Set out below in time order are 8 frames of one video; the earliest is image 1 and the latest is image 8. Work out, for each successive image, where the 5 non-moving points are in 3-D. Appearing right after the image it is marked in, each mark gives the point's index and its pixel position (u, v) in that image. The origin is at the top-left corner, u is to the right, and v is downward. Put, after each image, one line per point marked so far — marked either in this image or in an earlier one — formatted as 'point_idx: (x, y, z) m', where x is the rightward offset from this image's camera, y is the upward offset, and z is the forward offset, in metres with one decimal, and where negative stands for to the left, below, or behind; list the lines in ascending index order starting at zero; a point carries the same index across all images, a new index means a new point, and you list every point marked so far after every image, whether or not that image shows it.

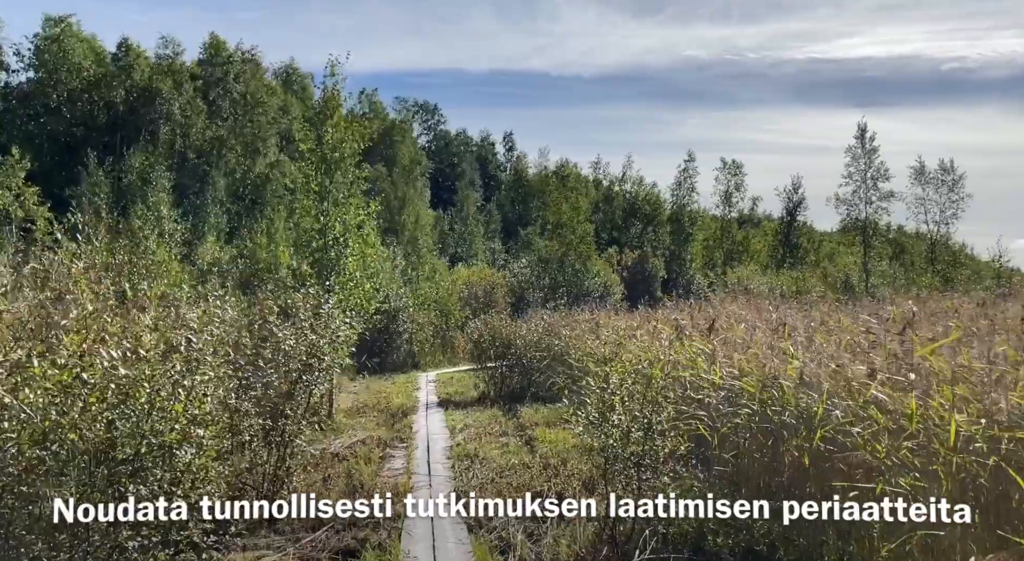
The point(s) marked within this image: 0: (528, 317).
0: (+0.3, -0.7, +15.2) m
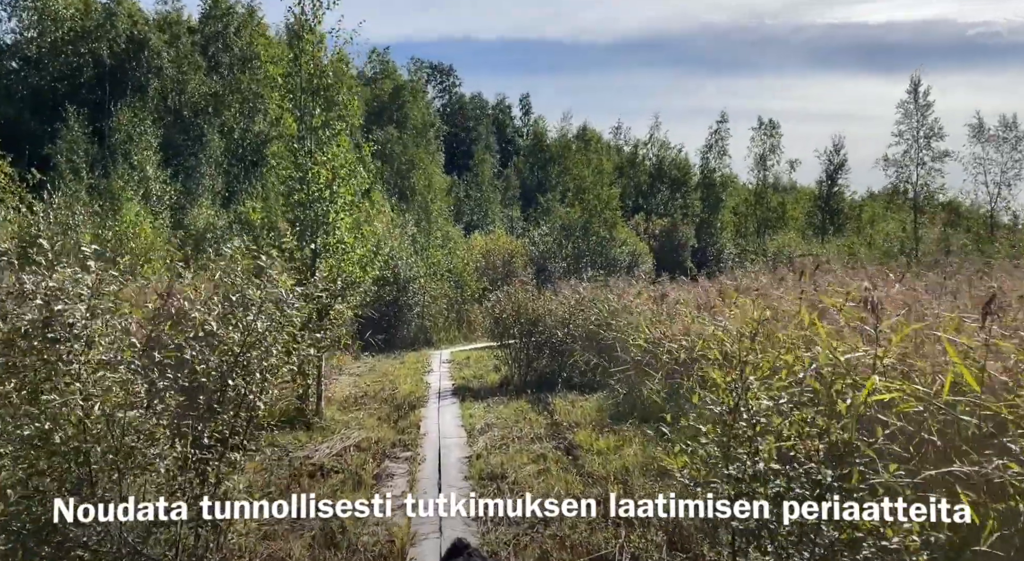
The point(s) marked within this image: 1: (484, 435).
0: (+0.7, -0.1, +13.1) m
1: (-0.3, -1.5, +7.2) m
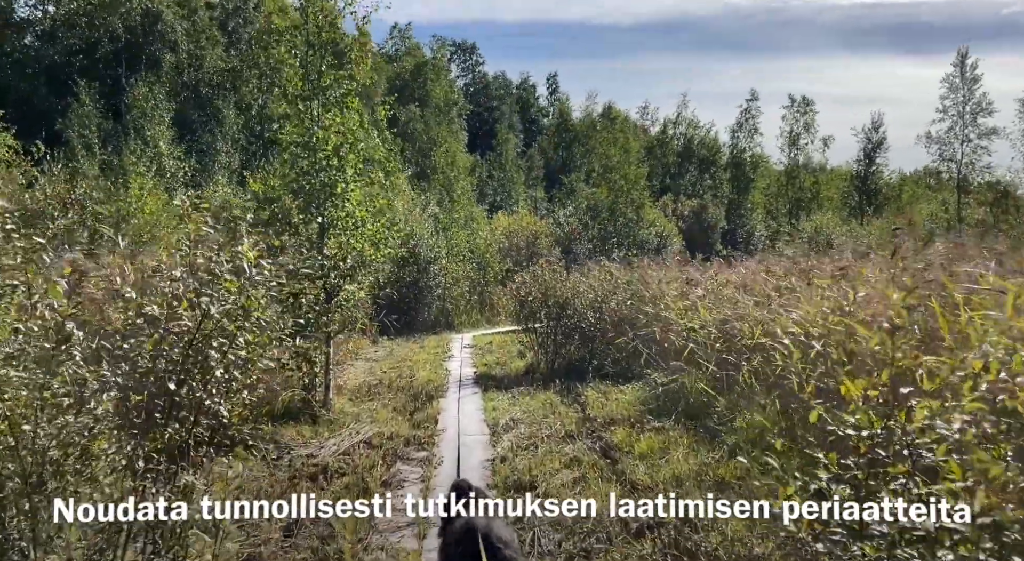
0: (+1.2, +0.2, +12.3) m
1: (0.0, -1.3, +6.4) m
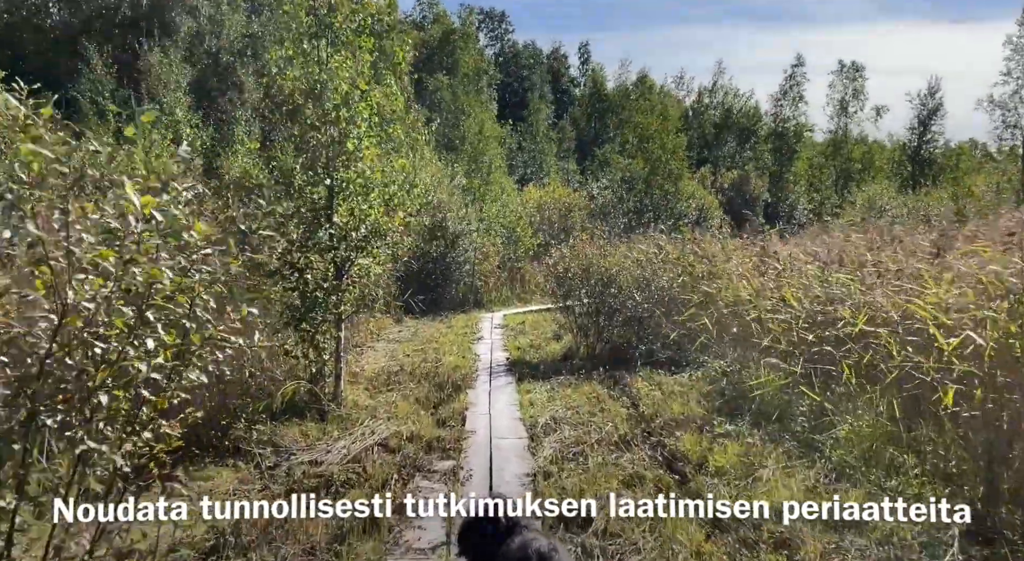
0: (+1.7, +0.6, +11.1) m
1: (+0.3, -1.1, +5.3) m
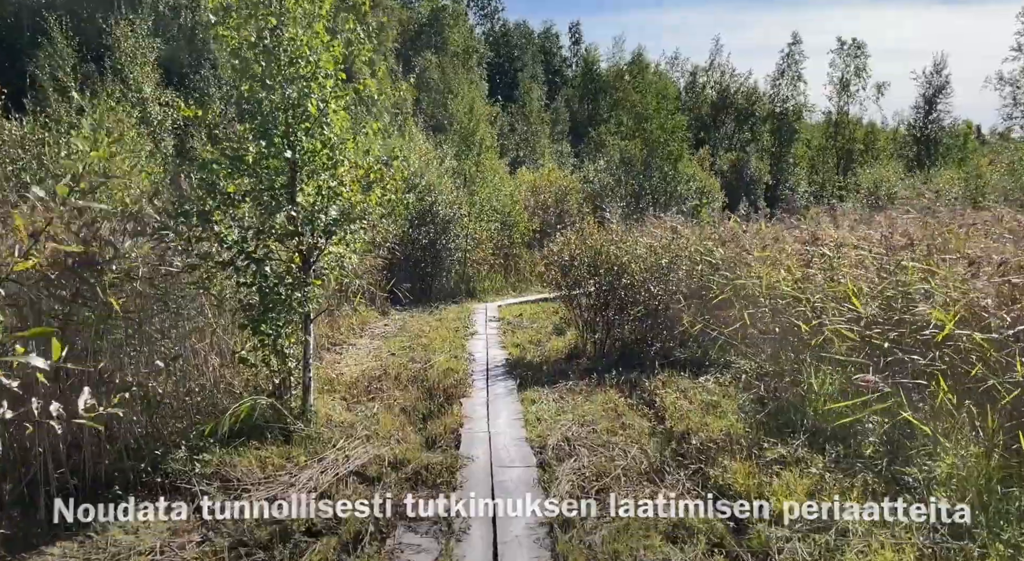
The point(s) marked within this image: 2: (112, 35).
0: (+1.6, +0.7, +10.1) m
1: (+0.3, -1.1, +4.3) m
2: (-10.0, +6.2, +18.7) m
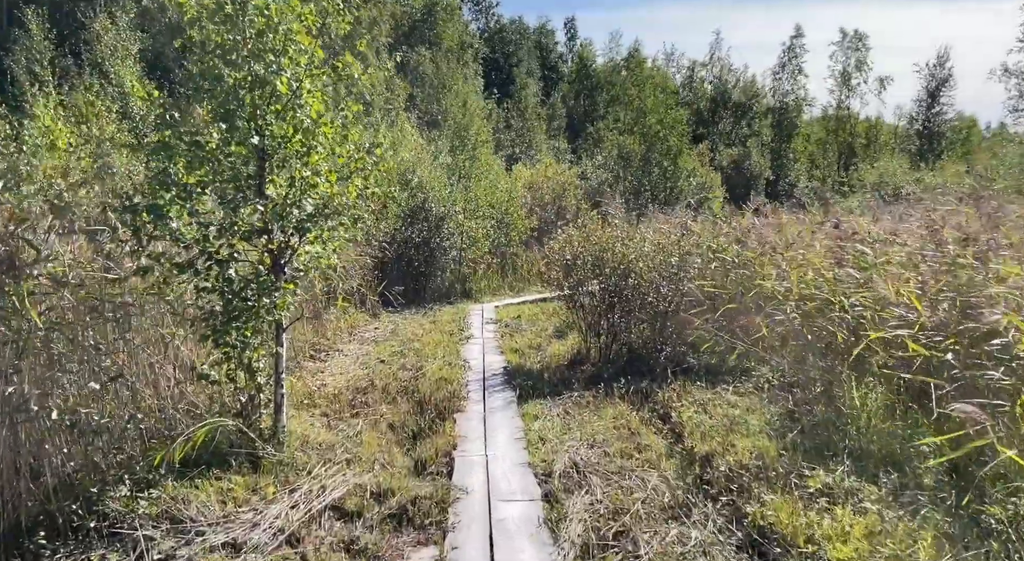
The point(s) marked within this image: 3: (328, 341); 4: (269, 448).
0: (+1.6, +0.7, +9.5) m
1: (+0.3, -1.1, +3.7) m
2: (-10.2, +6.1, +18.1) m
3: (-2.1, -0.7, +8.5) m
4: (-1.4, -1.0, +4.4) m
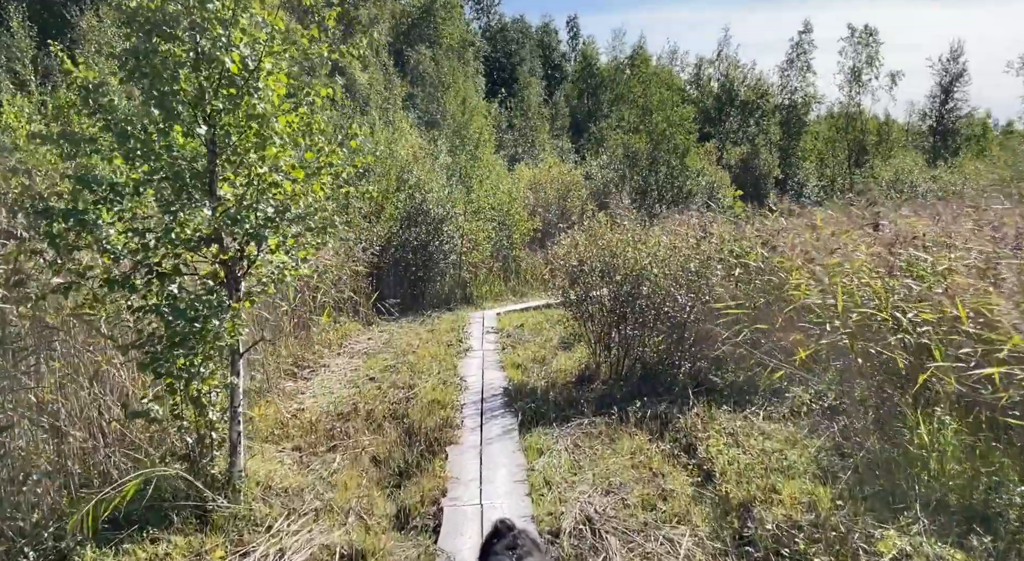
0: (+1.6, +0.7, +8.8) m
1: (+0.3, -1.2, +3.0) m
2: (-10.1, +6.0, +17.4) m
3: (-2.1, -0.8, +7.7) m
4: (-1.4, -1.1, +3.7) m
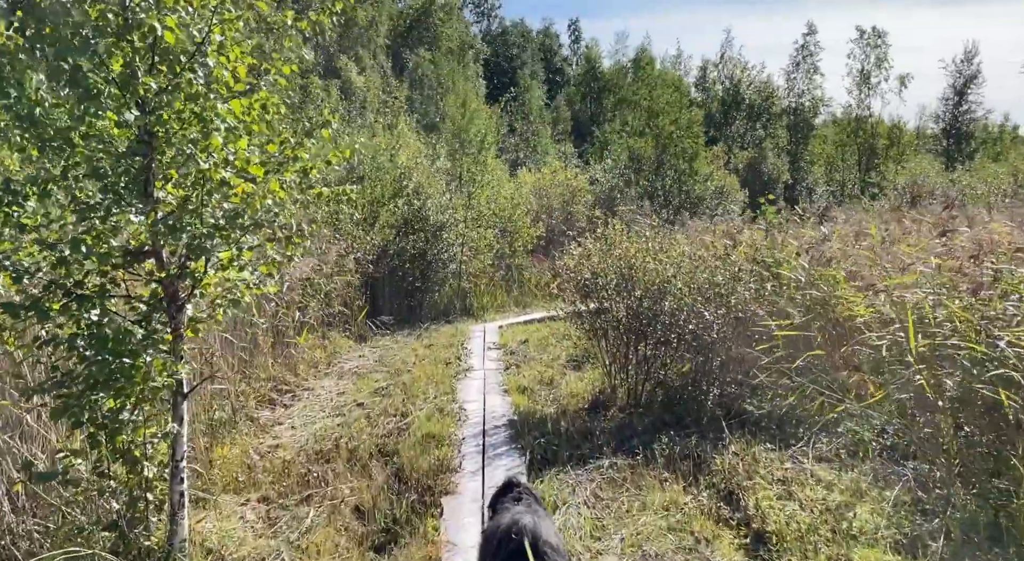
0: (+1.7, +0.5, +8.0) m
1: (+0.4, -1.2, +2.2) m
2: (-10.1, +5.7, +16.7) m
3: (-2.0, -0.9, +7.0) m
4: (-1.4, -1.2, +2.9) m
